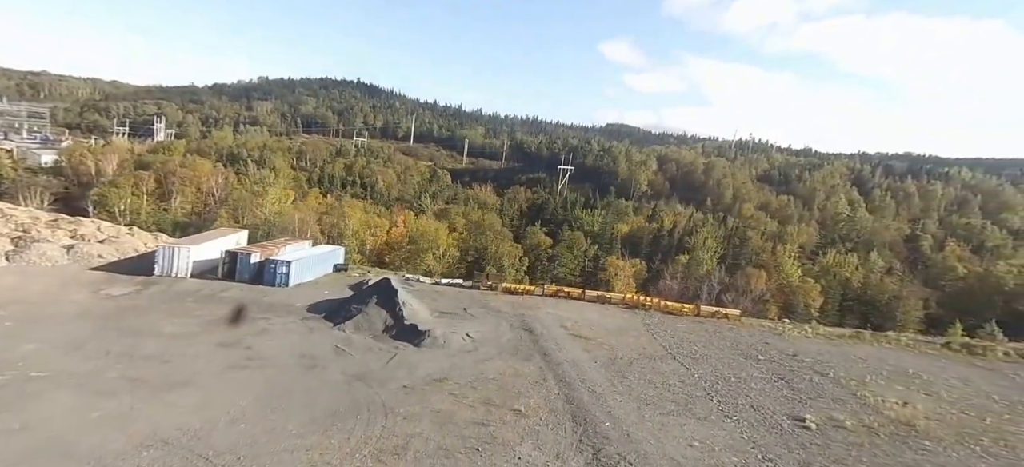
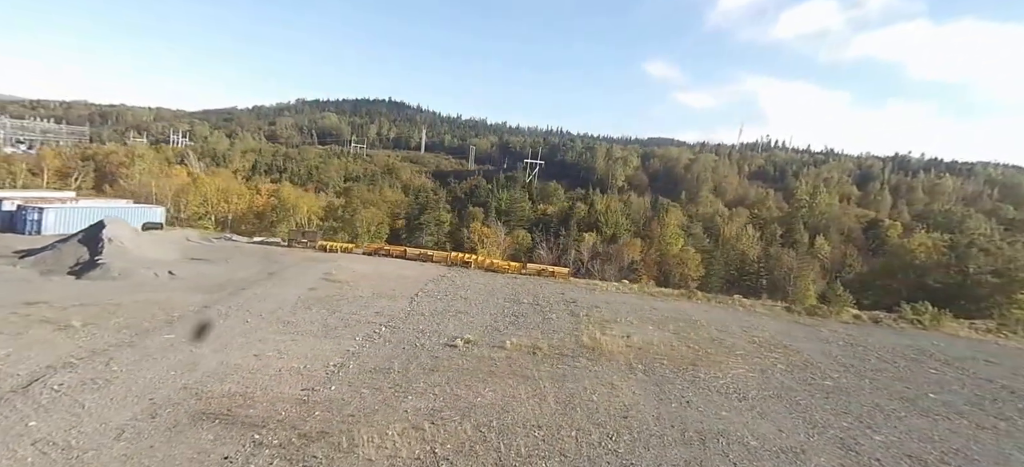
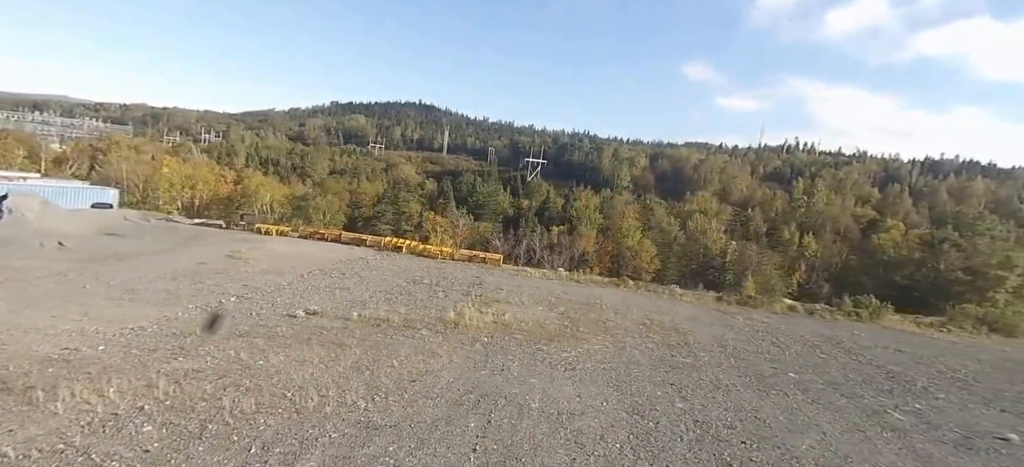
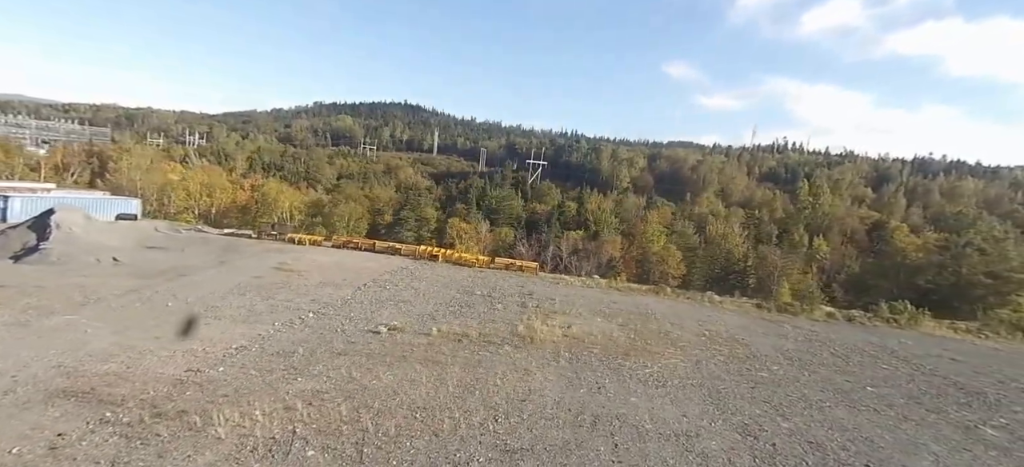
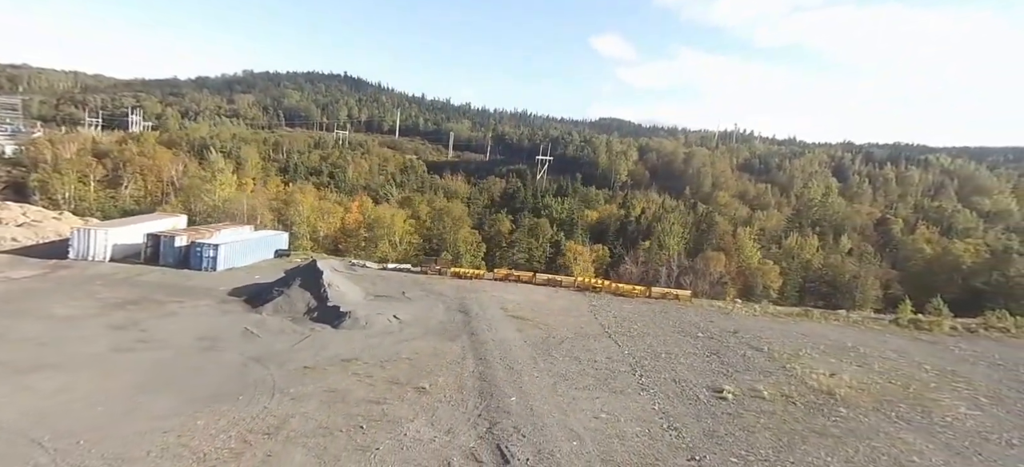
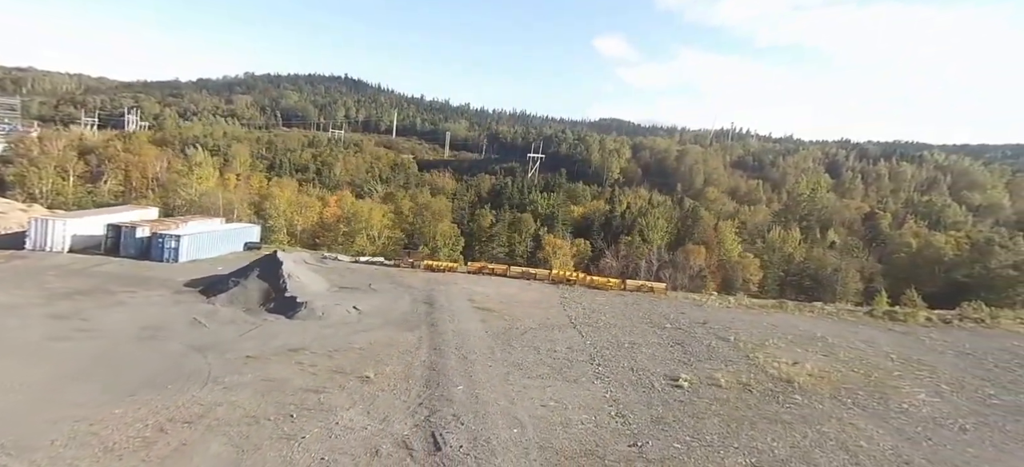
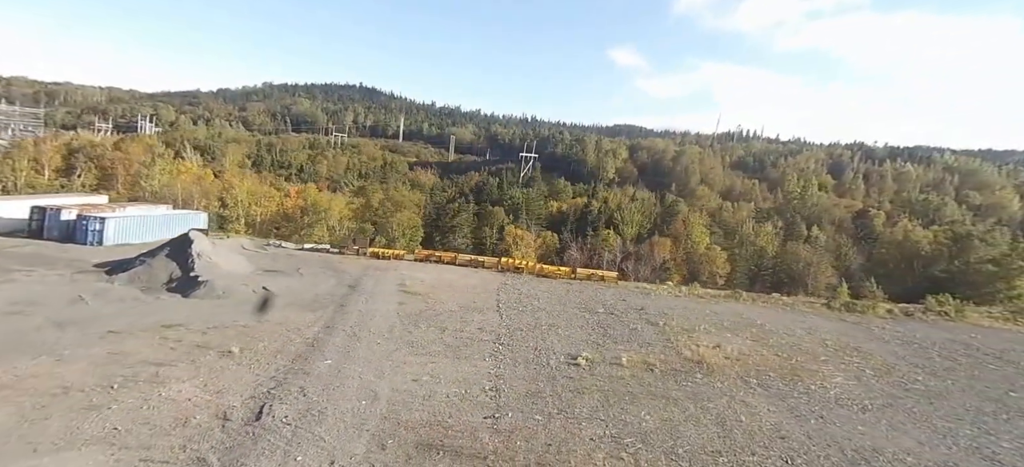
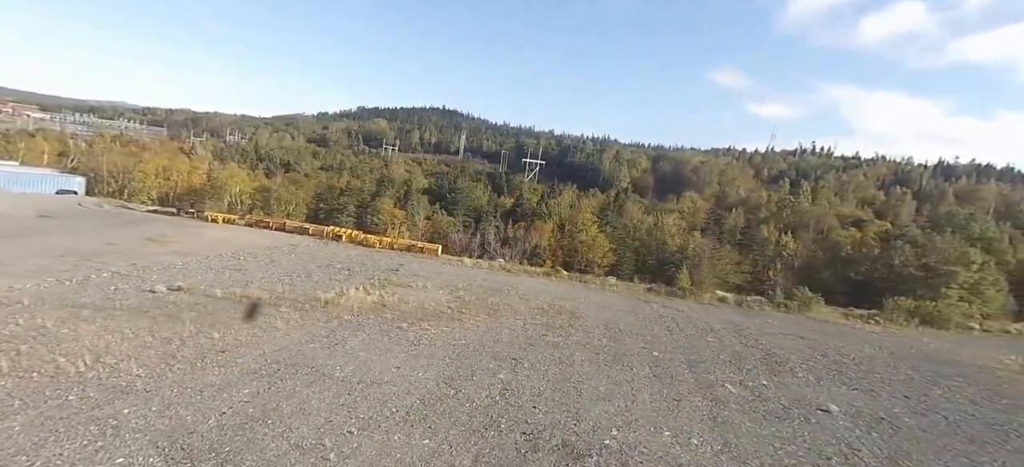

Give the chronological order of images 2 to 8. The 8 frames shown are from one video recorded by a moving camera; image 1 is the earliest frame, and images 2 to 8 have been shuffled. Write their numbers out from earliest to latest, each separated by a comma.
5, 6, 7, 2, 4, 3, 8
